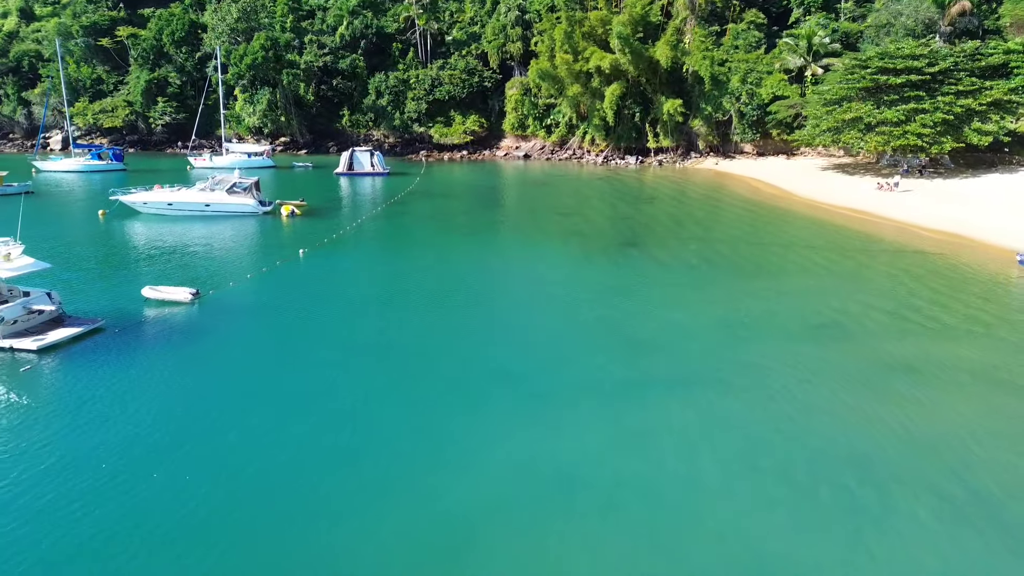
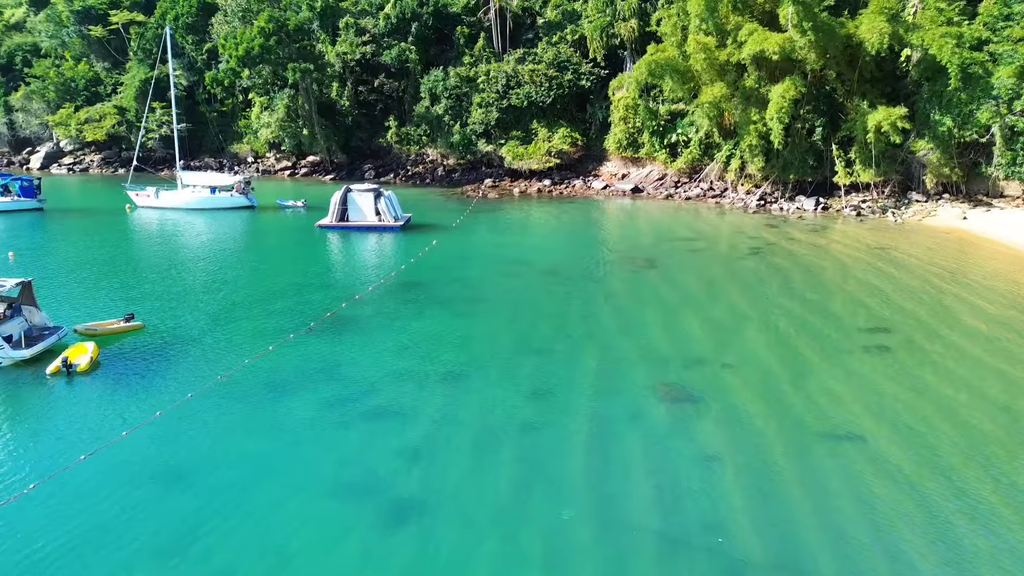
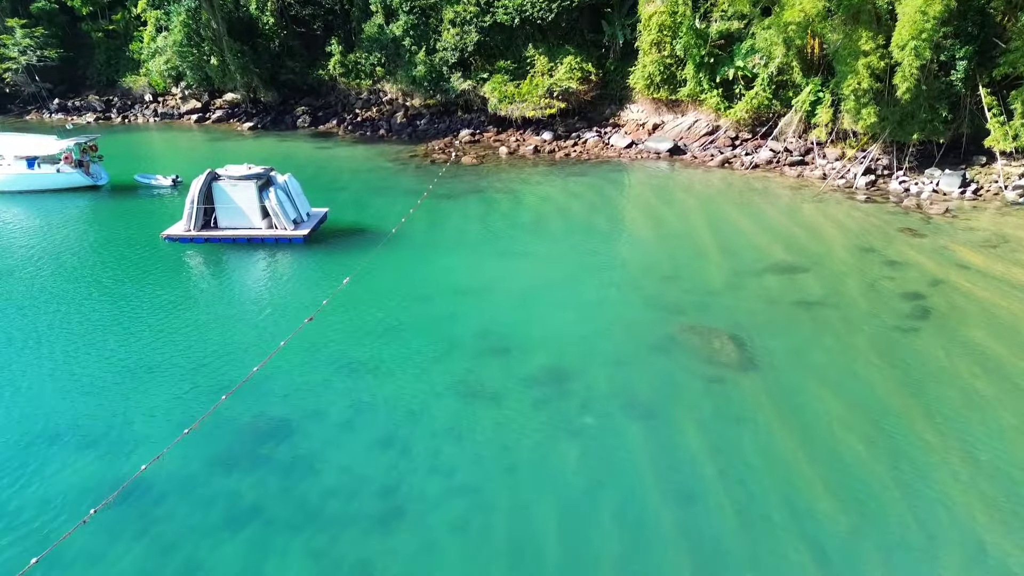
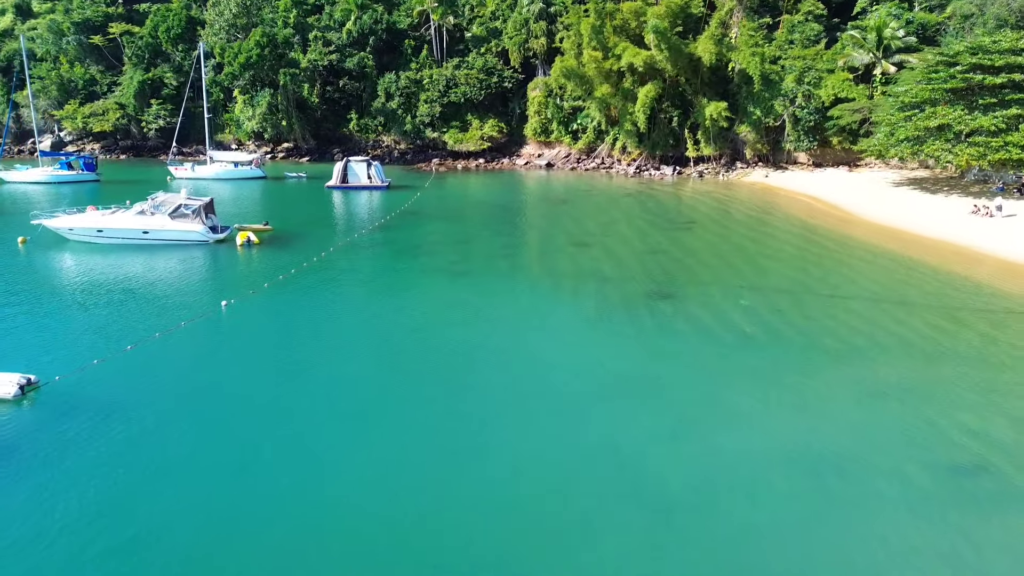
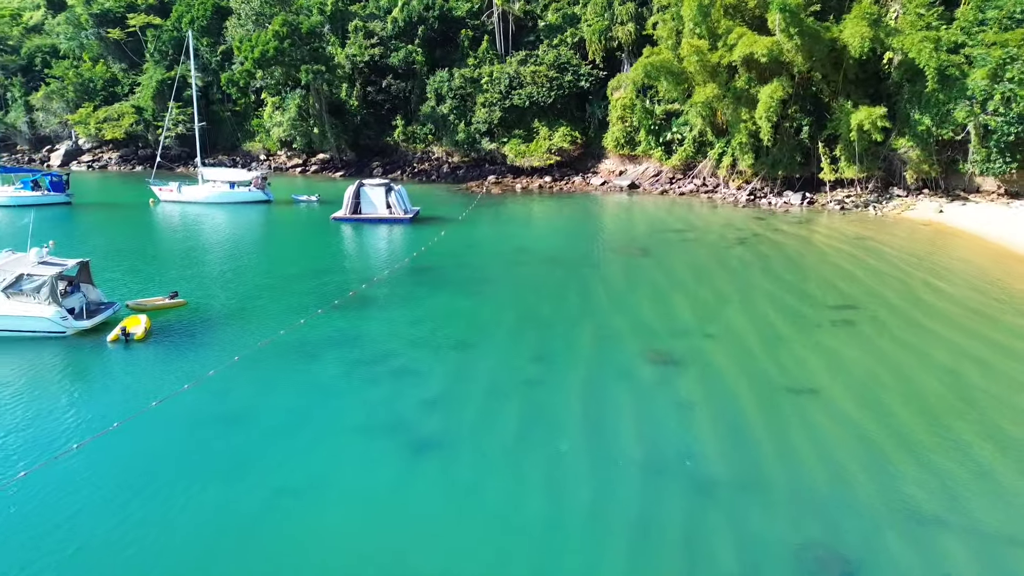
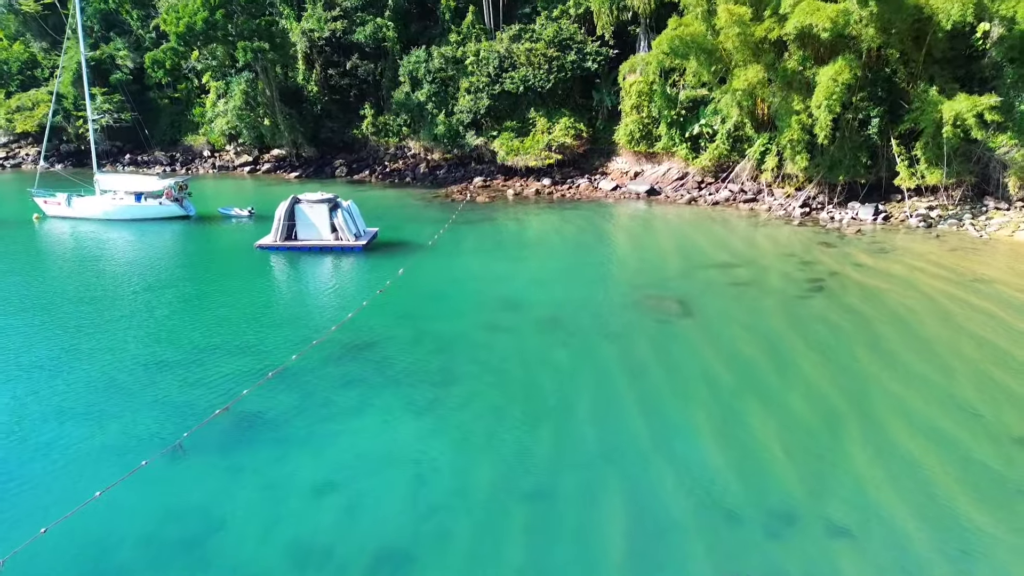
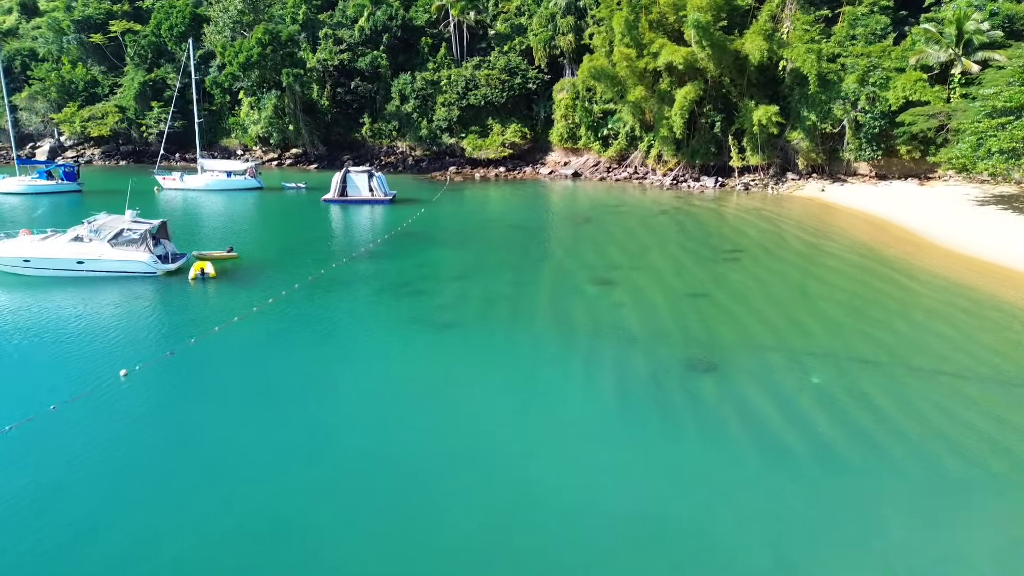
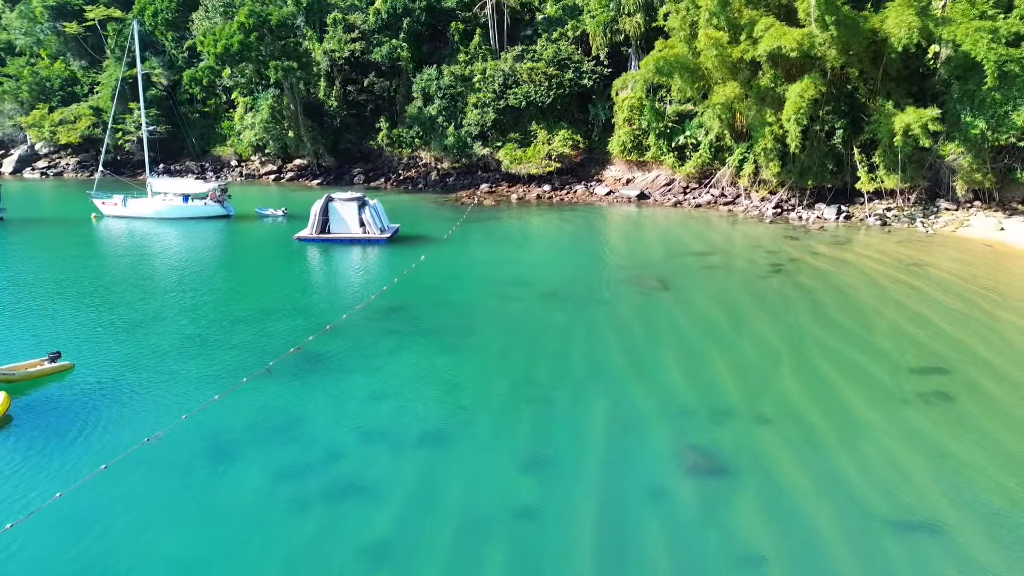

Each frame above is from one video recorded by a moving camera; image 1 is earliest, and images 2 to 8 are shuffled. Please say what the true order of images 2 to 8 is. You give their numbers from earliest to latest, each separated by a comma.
4, 7, 5, 2, 8, 6, 3
